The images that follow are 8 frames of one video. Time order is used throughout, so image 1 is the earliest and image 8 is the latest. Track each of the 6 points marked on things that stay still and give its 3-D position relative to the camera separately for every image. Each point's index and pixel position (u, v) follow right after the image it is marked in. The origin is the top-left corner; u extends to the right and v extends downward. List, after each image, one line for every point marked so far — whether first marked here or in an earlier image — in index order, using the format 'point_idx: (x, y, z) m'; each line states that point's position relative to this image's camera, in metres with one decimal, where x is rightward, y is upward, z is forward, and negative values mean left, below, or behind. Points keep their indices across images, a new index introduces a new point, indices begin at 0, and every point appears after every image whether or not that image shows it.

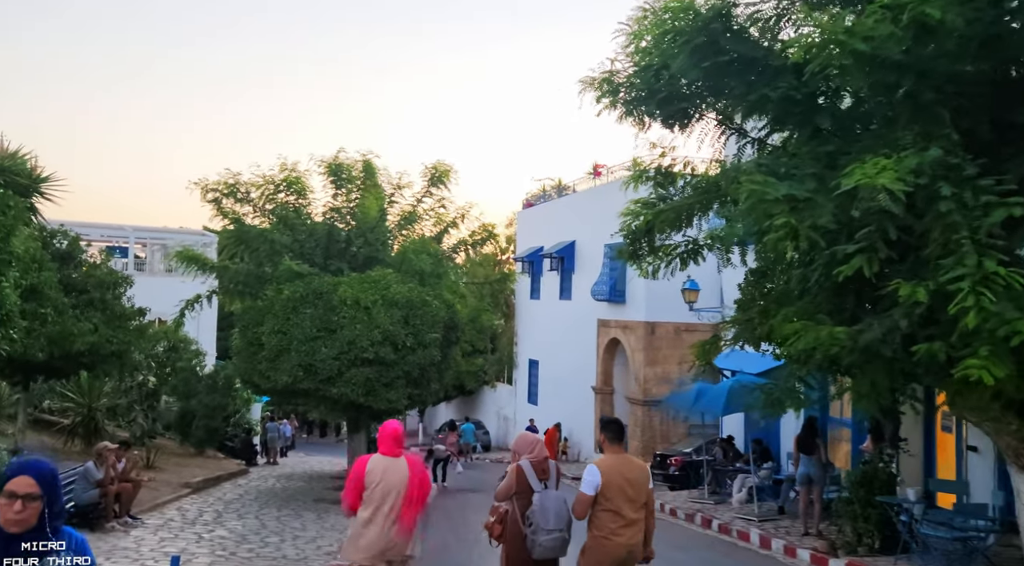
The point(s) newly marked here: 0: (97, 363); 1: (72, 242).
0: (-7.3, -1.4, +18.8) m
1: (-8.0, +0.7, +19.5) m
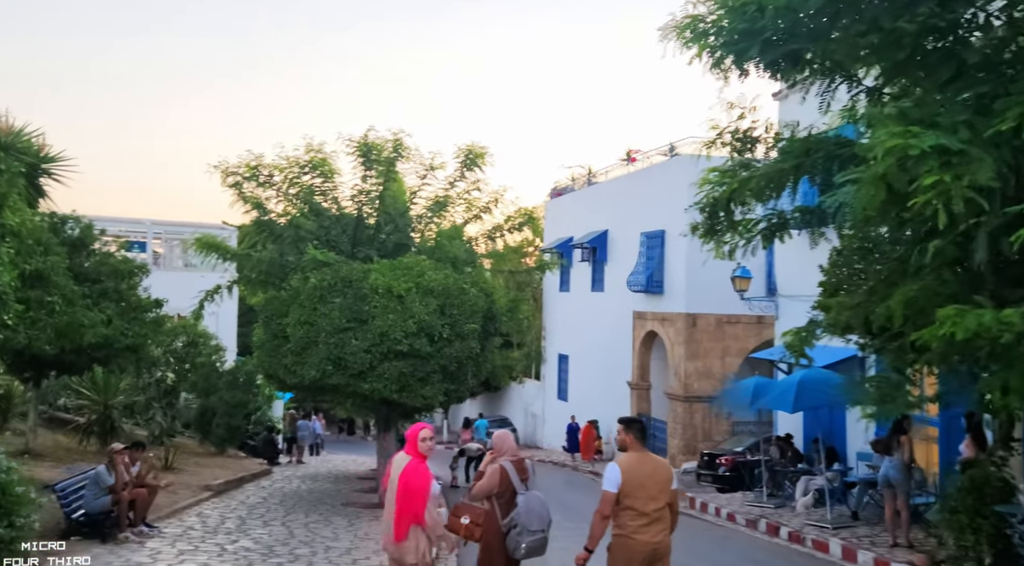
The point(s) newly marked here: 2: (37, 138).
0: (-6.6, -1.2, +17.7) m
1: (-7.3, +0.9, +18.4) m
2: (-7.1, +2.2, +16.0) m
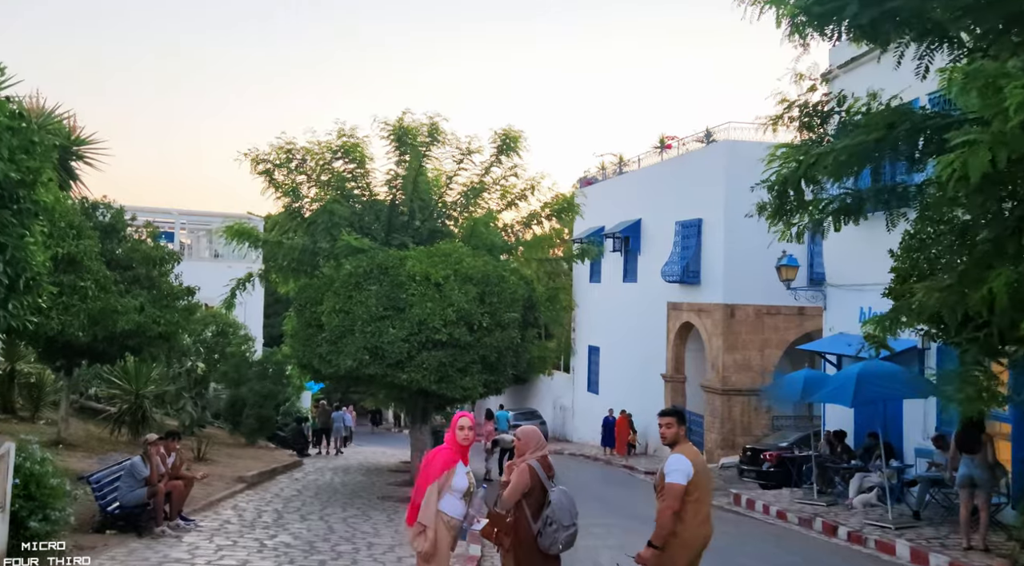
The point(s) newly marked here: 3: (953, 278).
0: (-6.0, -1.0, +17.3) m
1: (-6.7, +1.1, +18.0) m
2: (-6.5, +2.4, +15.6) m
3: (+3.3, 0.0, +8.0) m
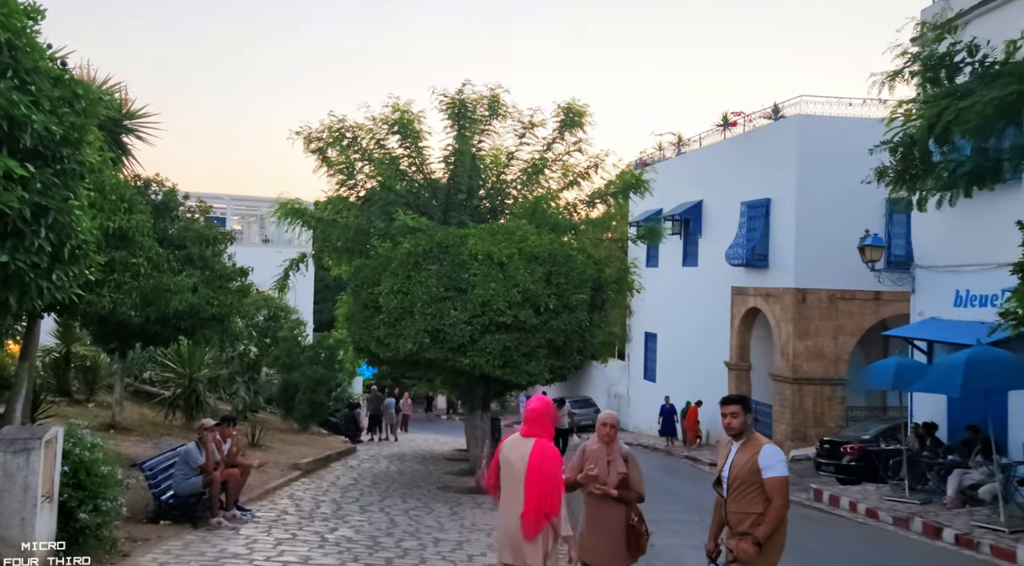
0: (-4.9, -0.7, +16.7) m
1: (-5.6, +1.5, +17.4) m
2: (-5.5, +2.7, +15.0) m
3: (+3.9, +0.2, +7.1) m
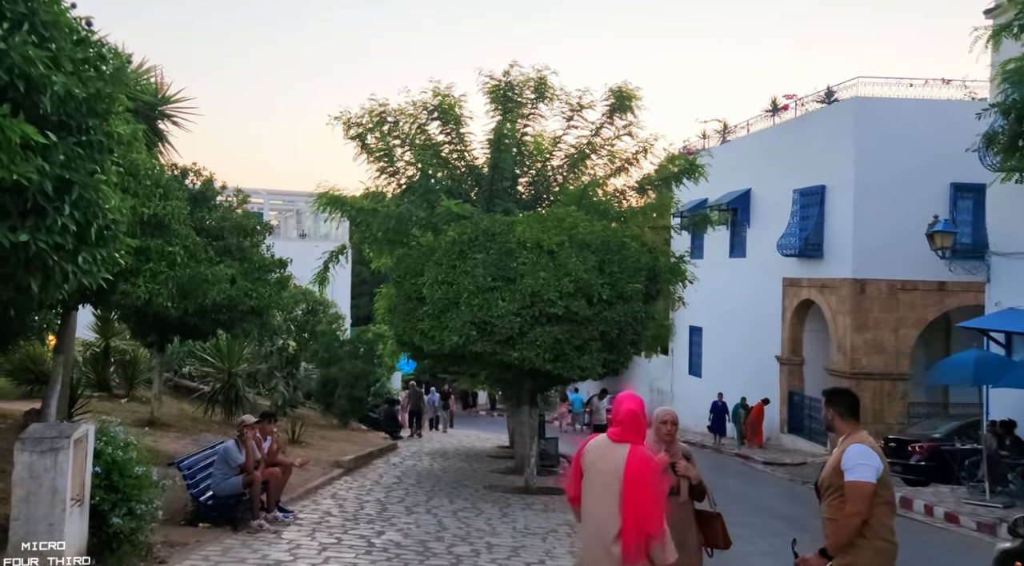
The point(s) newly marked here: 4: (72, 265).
0: (-4.2, -0.6, +16.2) m
1: (-4.8, +1.6, +16.9) m
2: (-4.8, +2.8, +14.5) m
3: (+4.3, +0.3, +6.2) m
4: (-2.8, +0.1, +6.6) m
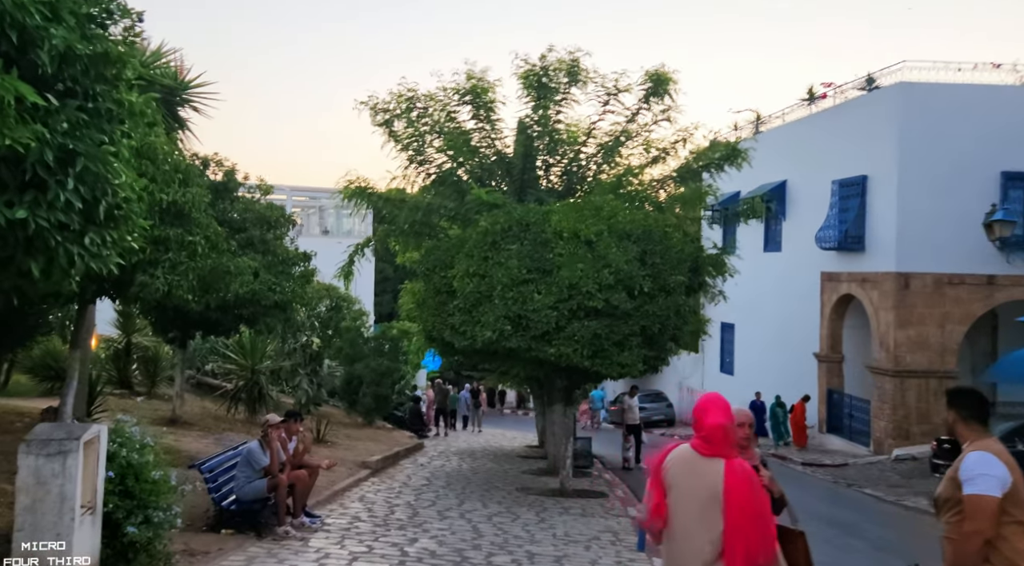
0: (-3.7, -0.5, +15.6) m
1: (-4.3, +1.7, +16.3) m
2: (-4.4, +2.9, +13.9) m
3: (+4.6, +0.4, +5.5) m
4: (-2.4, +0.2, +6.0) m
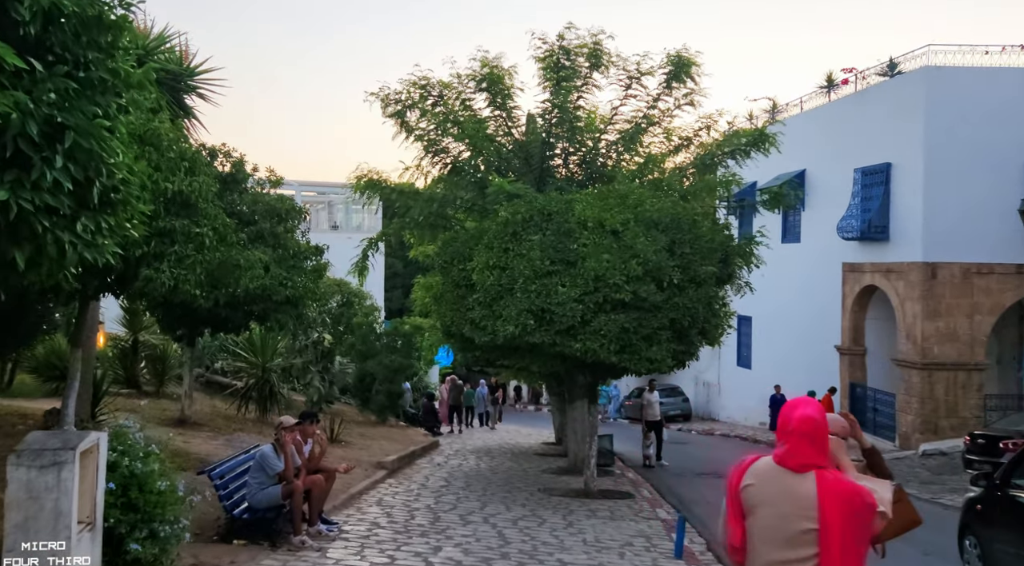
0: (-3.4, -0.4, +15.0) m
1: (-4.1, +1.8, +15.7) m
2: (-4.1, +2.9, +13.3) m
3: (+4.8, +0.5, +4.8) m
4: (-2.2, +0.2, +5.4) m
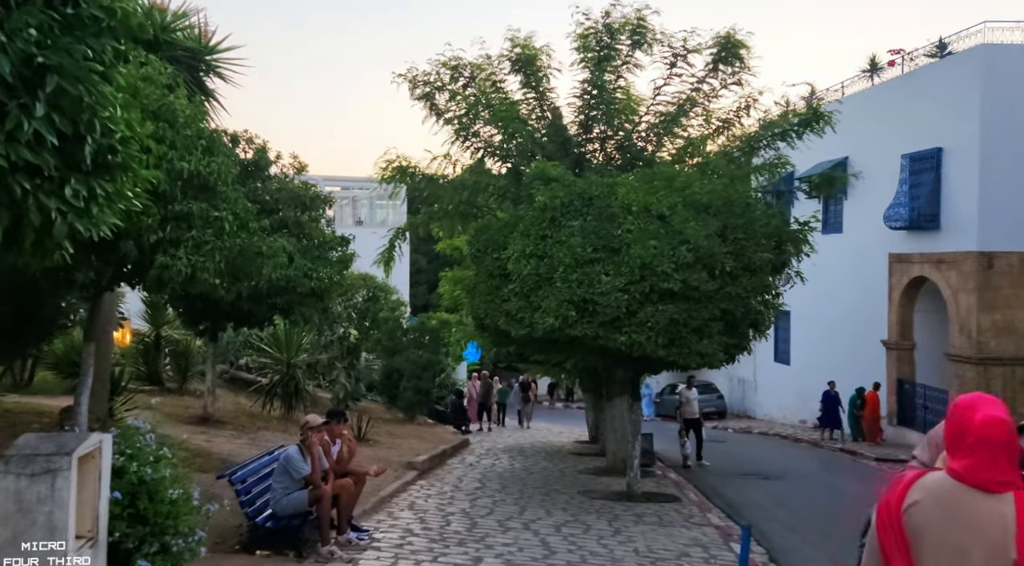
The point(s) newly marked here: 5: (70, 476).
0: (-2.9, -0.3, +14.2) m
1: (-3.5, +1.9, +15.0) m
2: (-3.7, +3.1, +12.6) m
3: (+5.1, +0.6, +3.9) m
4: (-1.9, +0.3, +4.6) m
5: (-2.1, -0.9, +5.0) m
